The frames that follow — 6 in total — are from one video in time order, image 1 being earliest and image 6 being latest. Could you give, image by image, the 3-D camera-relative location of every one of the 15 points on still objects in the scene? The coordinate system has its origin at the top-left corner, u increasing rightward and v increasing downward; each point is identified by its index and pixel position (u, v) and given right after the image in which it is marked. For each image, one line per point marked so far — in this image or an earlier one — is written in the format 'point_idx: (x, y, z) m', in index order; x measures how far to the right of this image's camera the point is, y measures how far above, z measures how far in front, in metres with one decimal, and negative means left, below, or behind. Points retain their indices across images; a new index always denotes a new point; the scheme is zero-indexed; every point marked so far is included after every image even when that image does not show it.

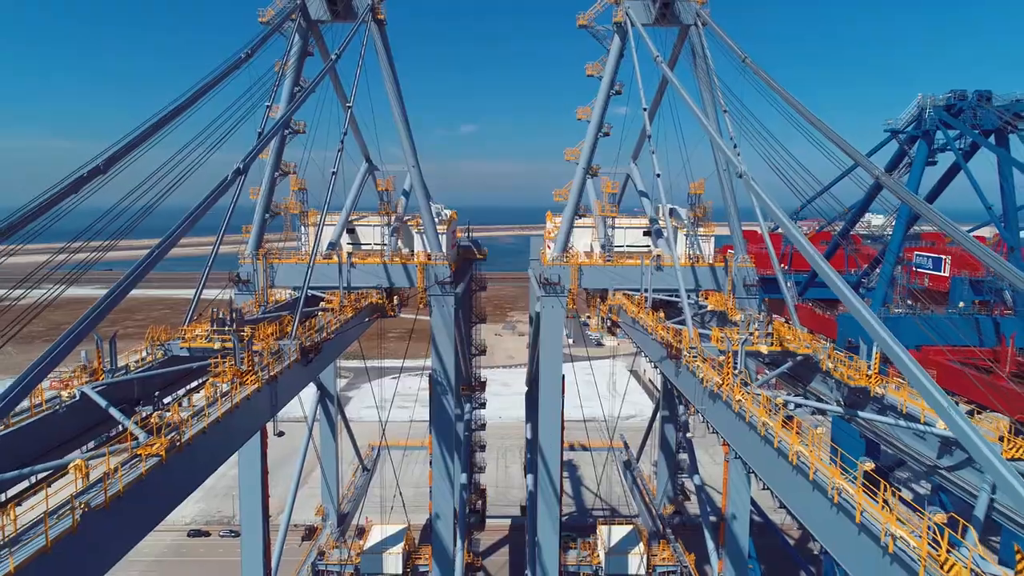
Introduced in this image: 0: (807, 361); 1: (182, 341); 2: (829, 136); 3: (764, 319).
0: (+3.9, -1.0, +7.1) m
1: (-4.4, -0.7, +7.3) m
2: (+4.7, +2.4, +8.5) m
3: (+3.9, -0.5, +8.4) m
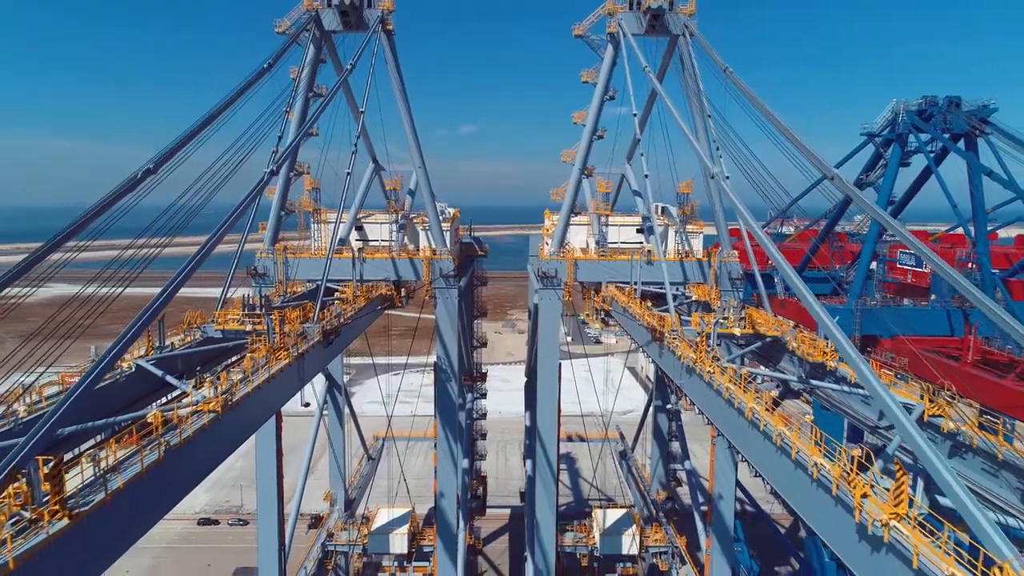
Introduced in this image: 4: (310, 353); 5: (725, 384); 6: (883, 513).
0: (+3.9, -0.8, +8.0) m
1: (-4.4, -0.5, +8.1) m
2: (+4.7, +2.5, +9.3) m
3: (+3.9, -0.3, +9.2) m
4: (-2.9, -1.0, +8.0) m
5: (+2.5, -1.1, +6.5) m
6: (+2.5, -1.5, +3.7) m
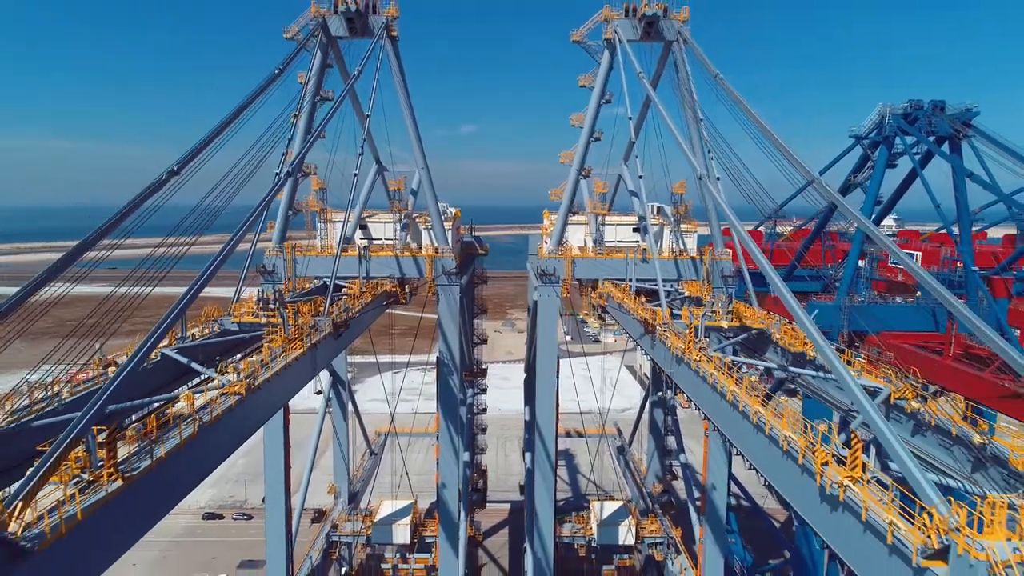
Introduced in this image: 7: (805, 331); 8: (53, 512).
0: (+3.9, -0.7, +8.5) m
1: (-4.4, -0.5, +8.6) m
2: (+4.7, +2.6, +9.8) m
3: (+3.9, -0.3, +9.7) m
4: (-2.9, -0.9, +8.4) m
5: (+2.5, -1.1, +7.0) m
6: (+2.5, -1.4, +4.2) m
7: (+3.3, -0.5, +6.2) m
8: (-2.9, -1.4, +3.4) m
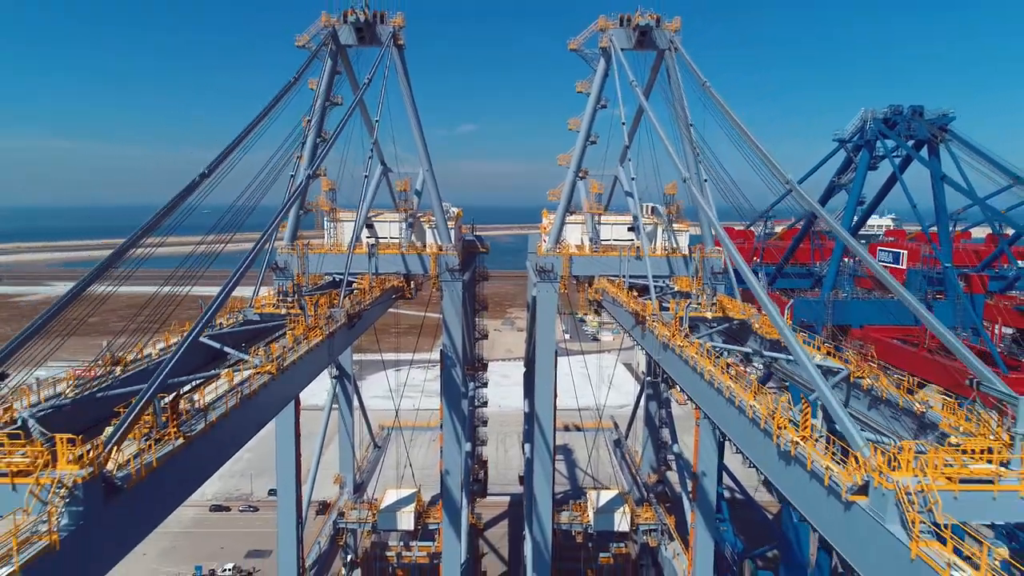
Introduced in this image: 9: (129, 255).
0: (+3.9, -0.6, +9.2) m
1: (-4.4, -0.3, +9.3) m
2: (+4.7, +2.7, +10.5) m
3: (+3.9, -0.1, +10.4) m
4: (-2.9, -0.8, +9.1) m
5: (+2.6, -1.0, +7.7) m
6: (+2.5, -1.3, +4.9) m
7: (+3.3, -0.4, +6.9) m
8: (-2.9, -1.3, +4.1) m
9: (-4.9, +0.4, +6.9) m
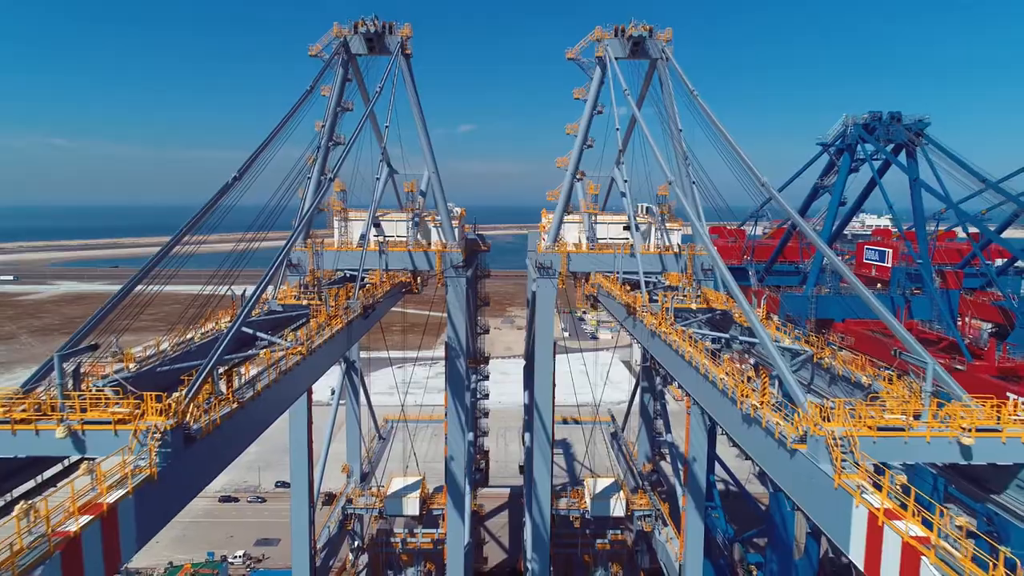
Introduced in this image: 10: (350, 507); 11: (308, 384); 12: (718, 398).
0: (+3.9, -0.5, +10.0) m
1: (-4.4, -0.2, +10.1) m
2: (+4.8, +2.8, +11.4) m
3: (+3.9, 0.0, +11.3) m
4: (-2.9, -0.6, +10.0) m
5: (+2.6, -0.8, +8.6) m
6: (+2.5, -1.2, +5.7) m
7: (+3.3, -0.3, +7.7) m
8: (-2.8, -1.1, +5.0) m
9: (-4.9, +0.6, +7.8) m
10: (-5.6, -7.6, +18.9) m
11: (-2.8, -1.3, +7.6) m
12: (+2.5, -1.4, +6.7) m
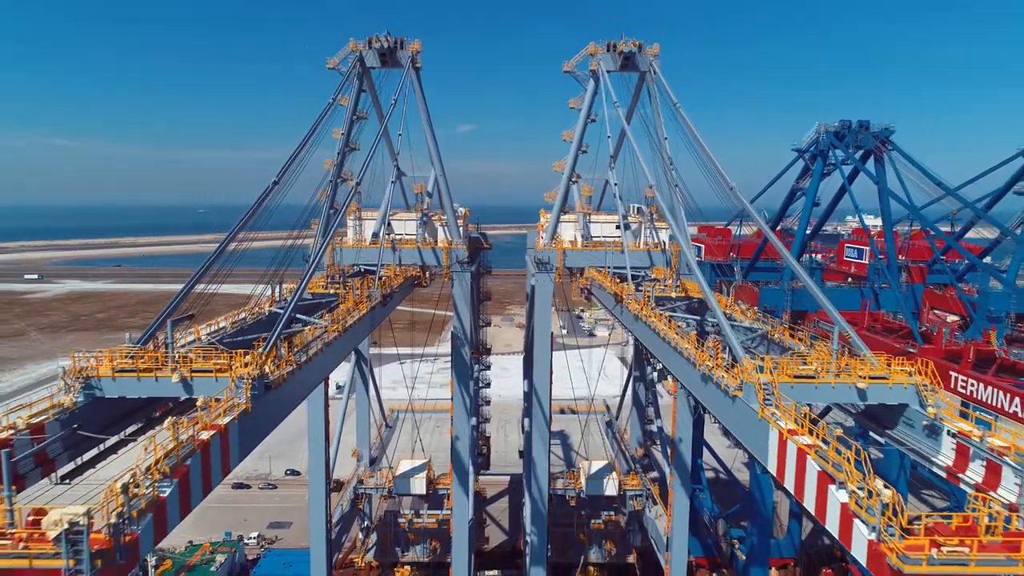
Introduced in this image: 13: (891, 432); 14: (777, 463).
0: (+4.0, -0.3, +11.4) m
1: (-4.3, 0.0, +11.5) m
2: (+4.8, +3.0, +12.8) m
3: (+3.9, +0.2, +12.7) m
4: (-2.9, -0.4, +11.4) m
5: (+2.6, -0.6, +9.9) m
6: (+2.6, -1.0, +7.1) m
7: (+3.4, -0.1, +9.1) m
8: (-2.8, -0.9, +6.4) m
9: (-4.8, +0.7, +9.1) m
10: (-5.6, -7.4, +20.2) m
11: (-2.8, -1.1, +9.0) m
12: (+2.6, -1.2, +8.1) m
13: (+5.0, -1.9, +7.0) m
14: (+2.7, -1.8, +5.5) m
